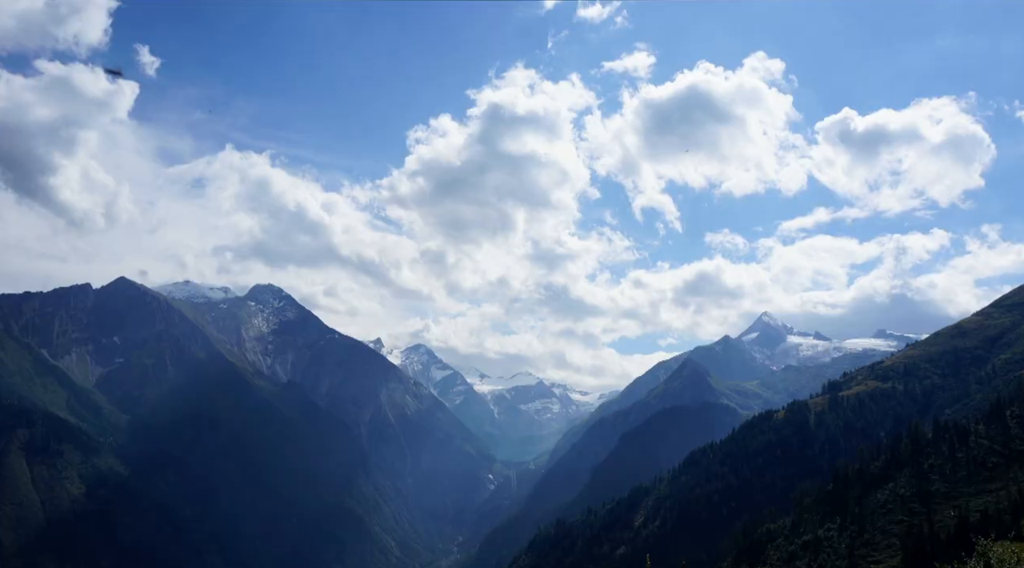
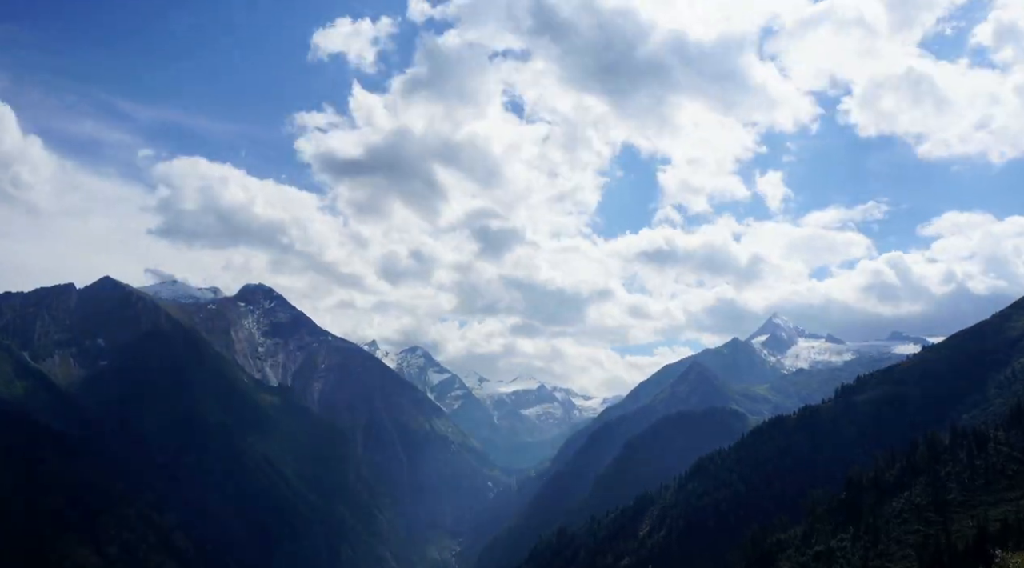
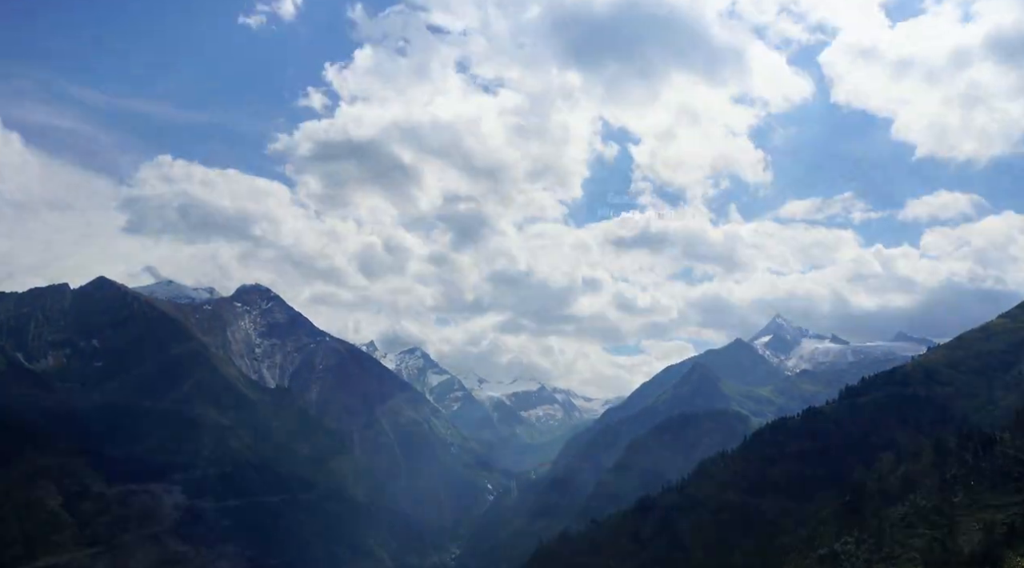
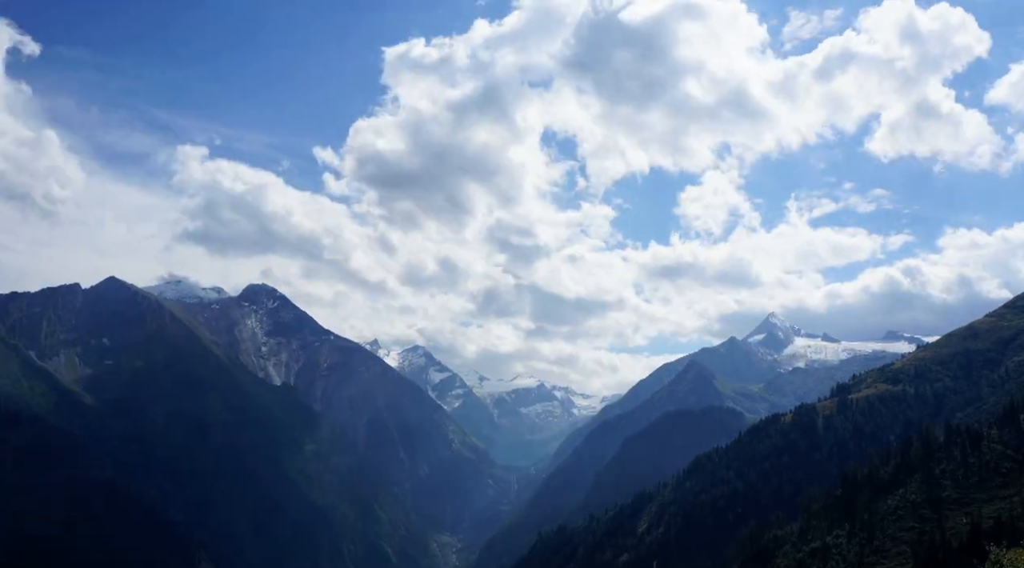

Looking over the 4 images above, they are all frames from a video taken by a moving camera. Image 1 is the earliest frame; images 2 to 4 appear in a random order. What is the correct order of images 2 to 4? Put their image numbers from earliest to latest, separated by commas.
4, 2, 3
